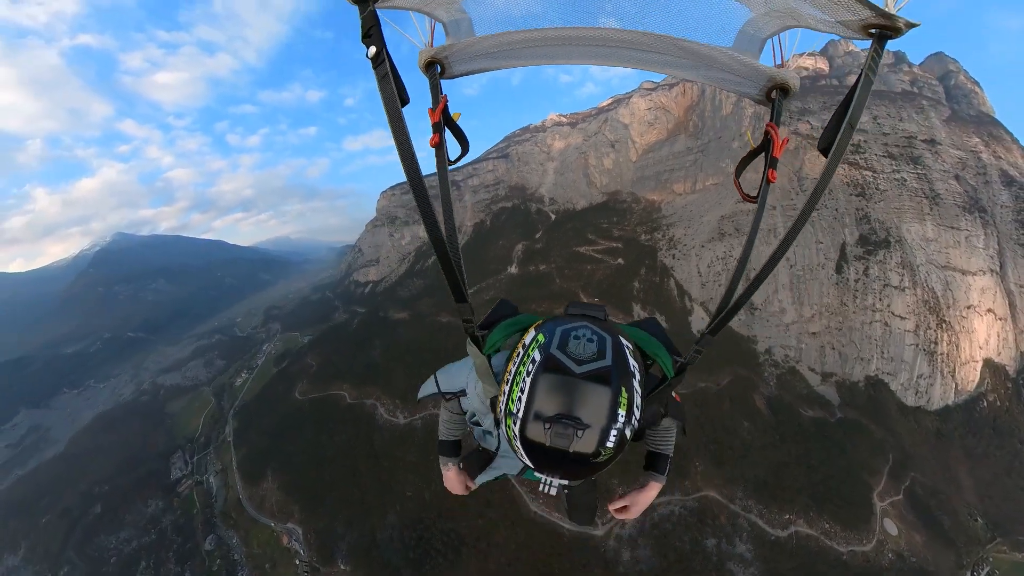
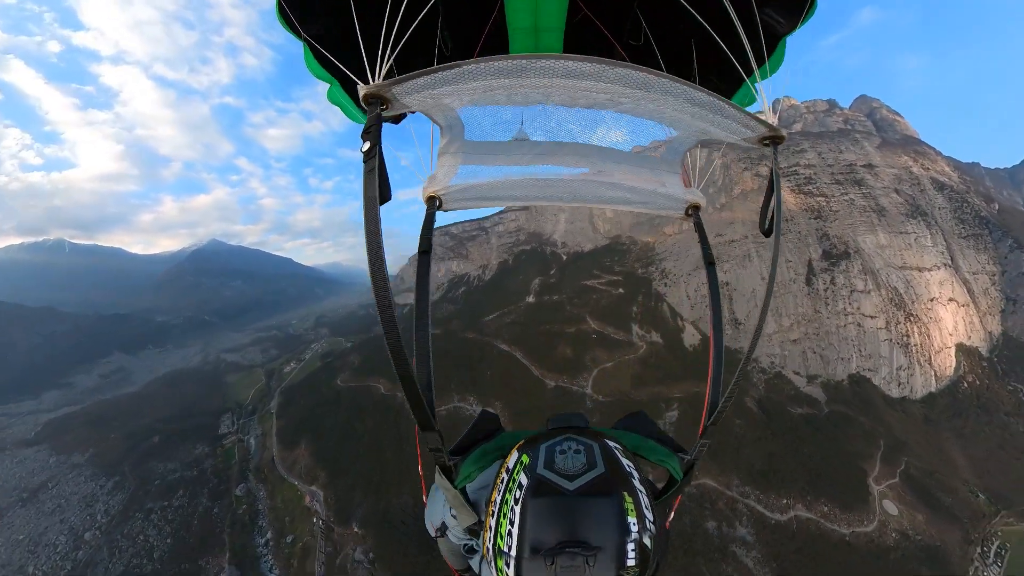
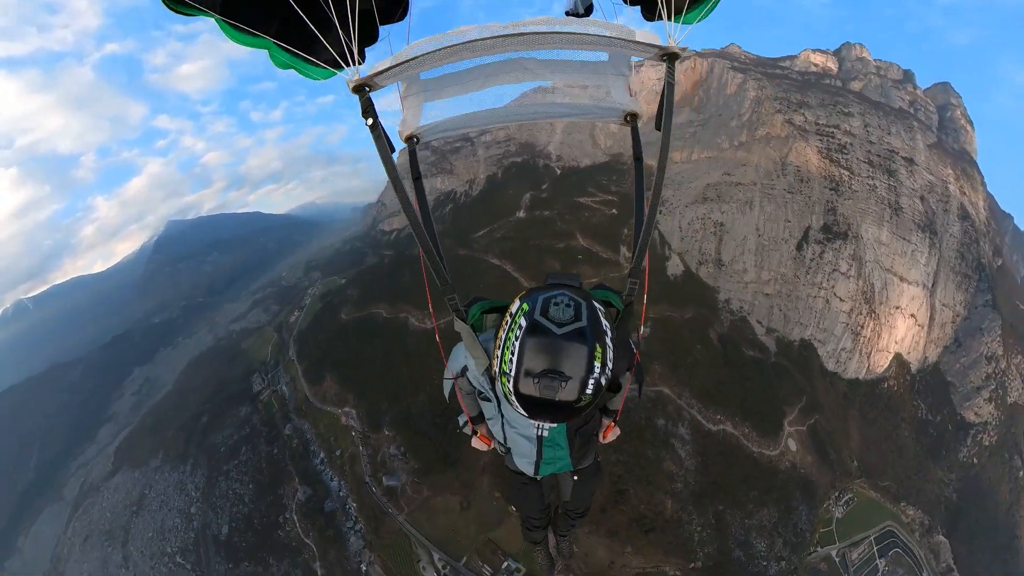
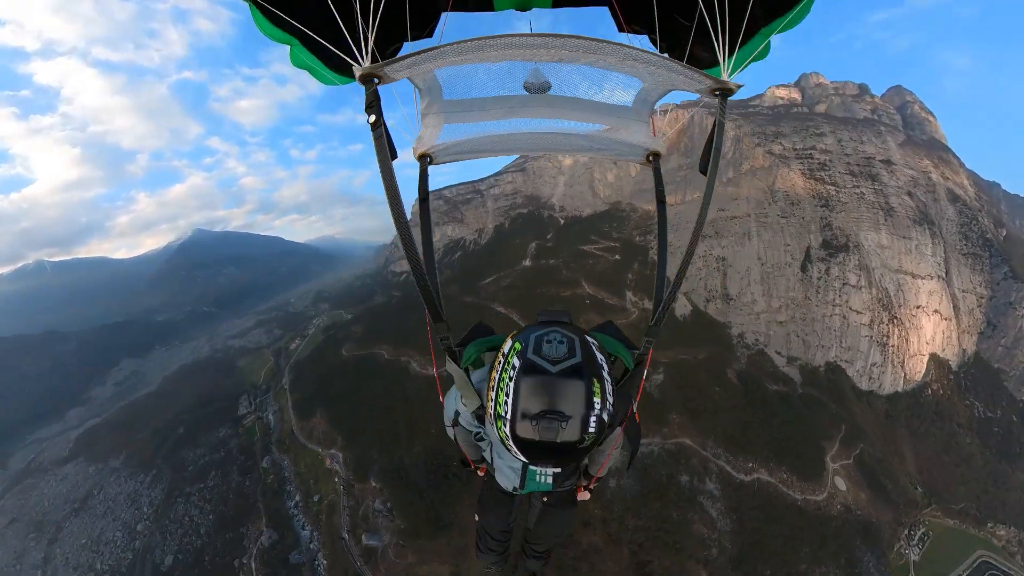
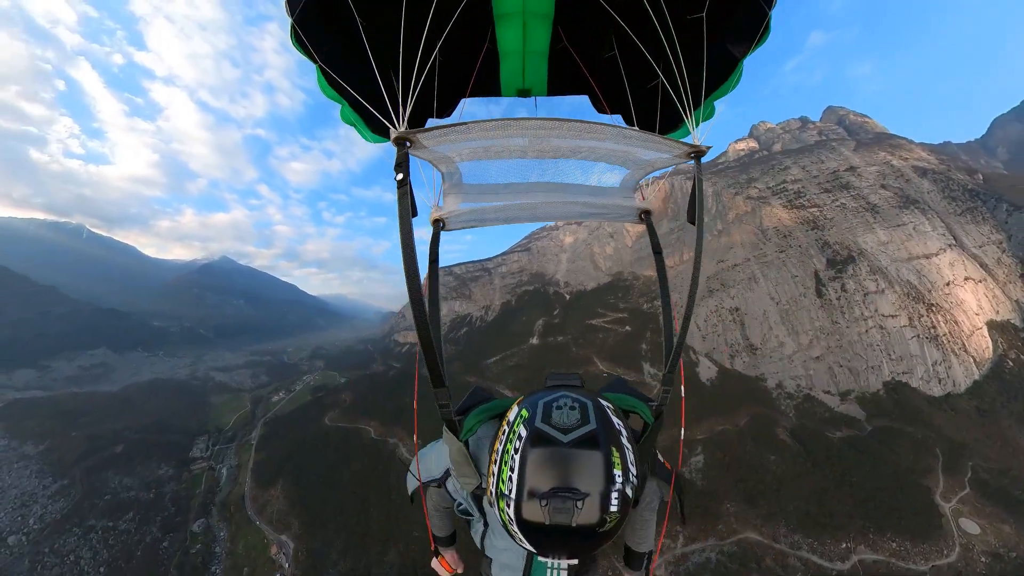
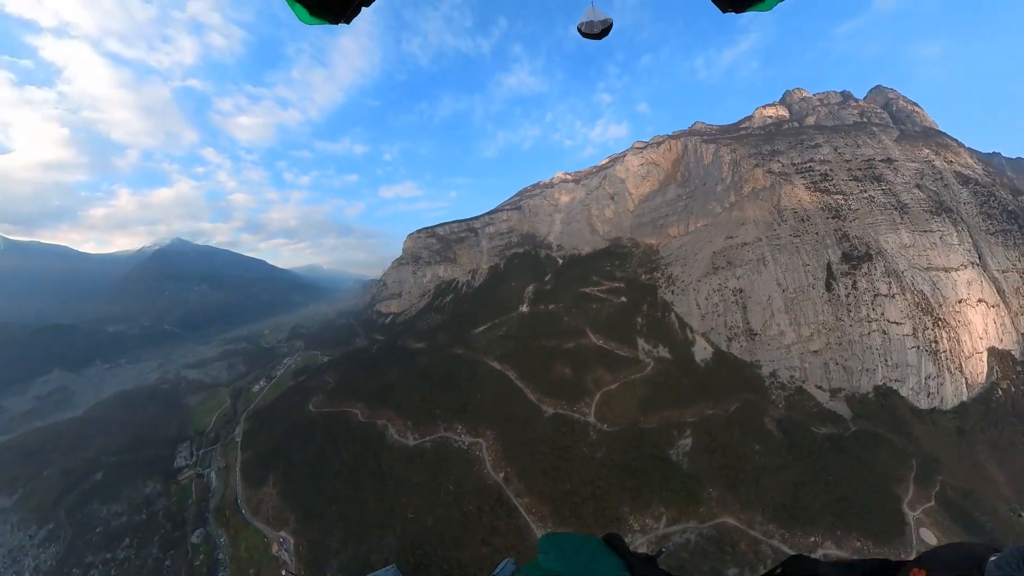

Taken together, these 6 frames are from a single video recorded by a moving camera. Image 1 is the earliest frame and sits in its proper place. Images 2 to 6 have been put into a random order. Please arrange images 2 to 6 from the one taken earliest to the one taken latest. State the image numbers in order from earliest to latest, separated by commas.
6, 5, 2, 4, 3
